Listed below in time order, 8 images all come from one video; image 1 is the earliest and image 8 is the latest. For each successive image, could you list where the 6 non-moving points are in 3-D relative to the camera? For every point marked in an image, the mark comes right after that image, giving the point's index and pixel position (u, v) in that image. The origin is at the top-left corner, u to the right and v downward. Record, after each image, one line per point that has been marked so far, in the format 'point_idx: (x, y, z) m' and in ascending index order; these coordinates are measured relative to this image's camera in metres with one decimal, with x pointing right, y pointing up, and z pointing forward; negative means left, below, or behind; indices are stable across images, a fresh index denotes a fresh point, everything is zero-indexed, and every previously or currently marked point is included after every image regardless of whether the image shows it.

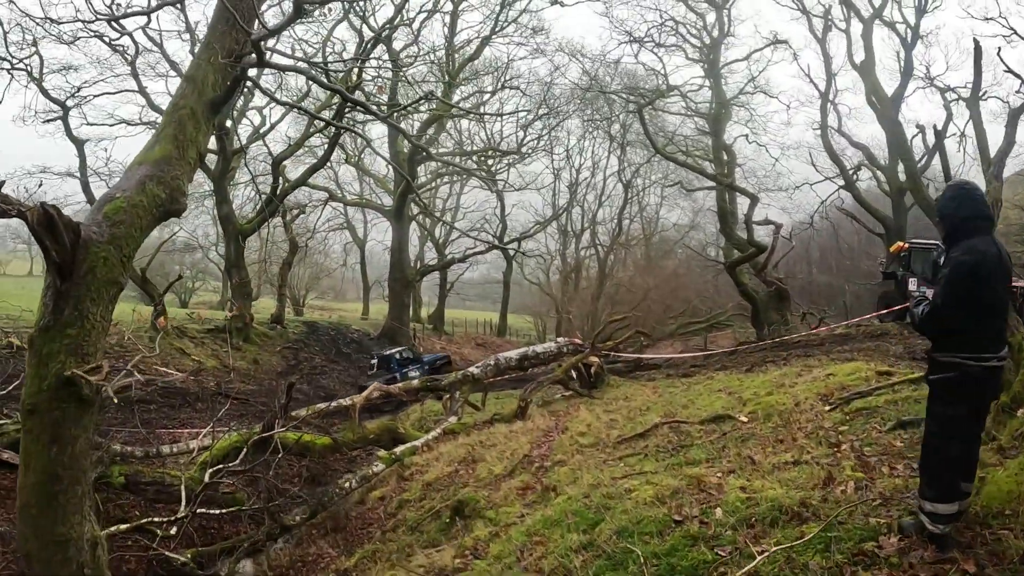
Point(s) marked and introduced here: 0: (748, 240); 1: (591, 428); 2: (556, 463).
0: (+6.0, +1.3, +17.5) m
1: (+0.9, -1.6, +7.9) m
2: (+0.4, -1.8, +6.8) m
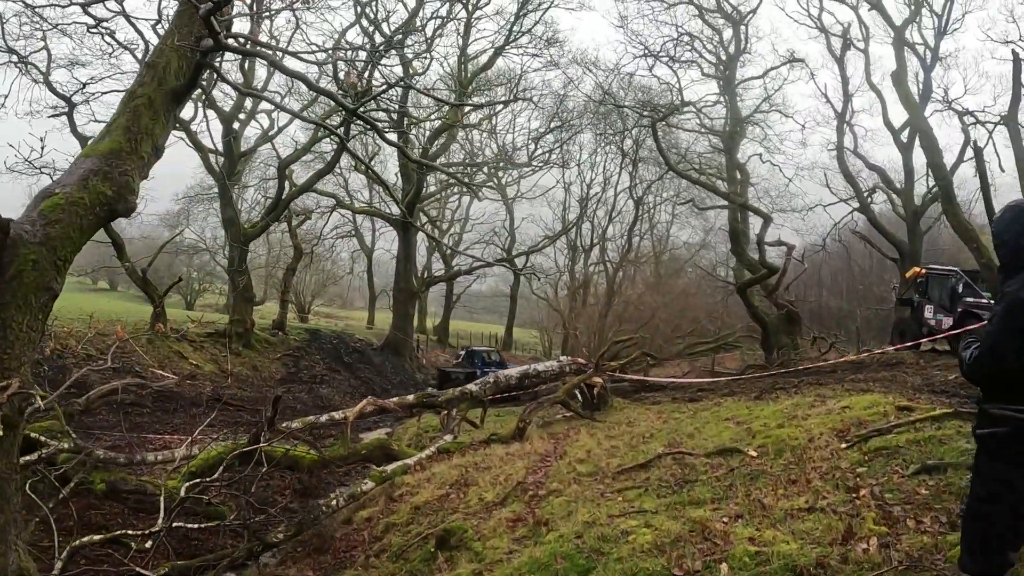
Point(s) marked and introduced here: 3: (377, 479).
0: (+6.1, +0.7, +17.1) m
1: (+0.8, -1.8, +7.5) m
2: (+0.4, -1.9, +6.4) m
3: (-1.9, -2.7, +9.6) m
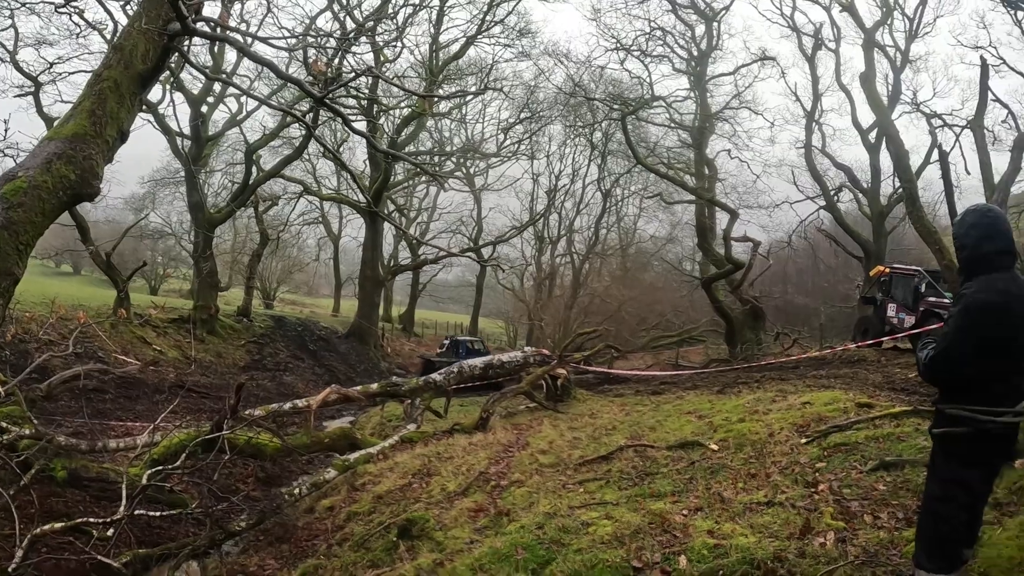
0: (+5.3, +0.8, +17.2) m
1: (+0.4, -1.7, +7.4) m
2: (0.0, -1.8, +6.4) m
3: (-2.4, -2.5, +9.4) m
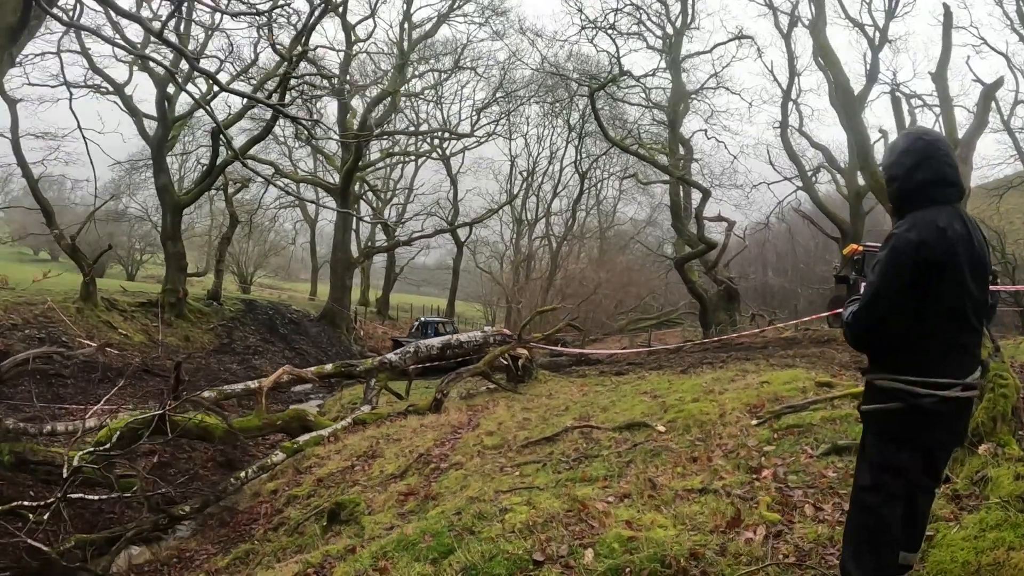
0: (+4.6, +1.3, +16.9) m
1: (-0.1, -1.5, +7.0) m
2: (-0.5, -1.6, +6.0) m
3: (-3.0, -2.2, +9.0) m
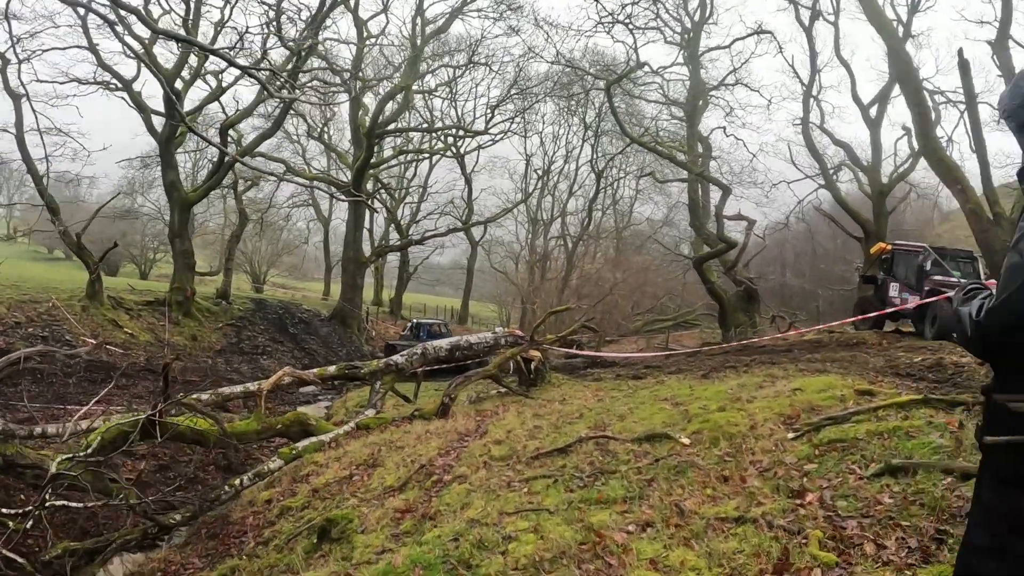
0: (+4.9, +1.3, +16.3) m
1: (0.0, -1.4, +6.6) m
2: (-0.4, -1.6, +5.5) m
3: (-2.9, -2.1, +8.6) m
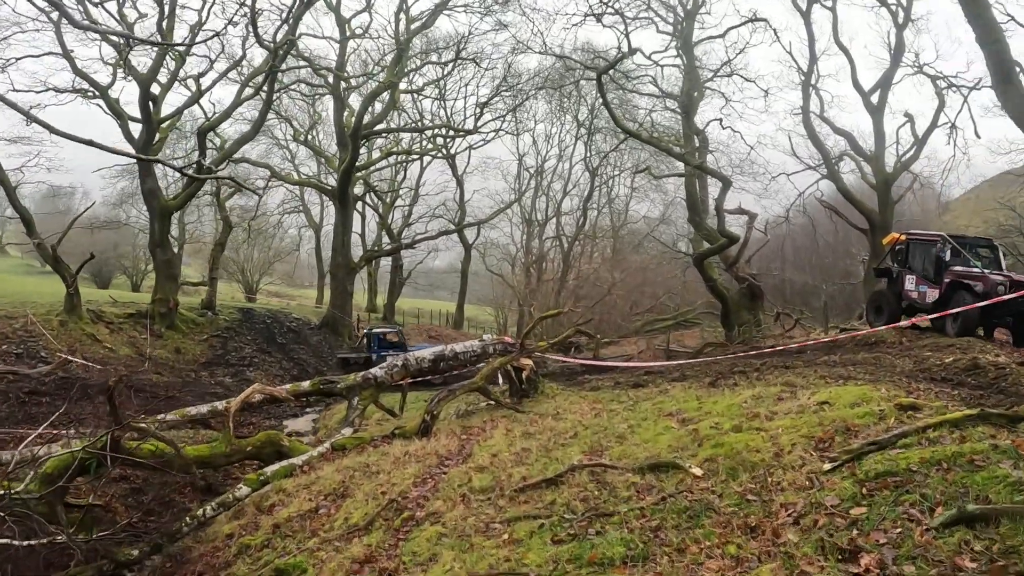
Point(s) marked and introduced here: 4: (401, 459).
0: (+4.7, +1.3, +15.6) m
1: (-0.1, -1.5, +5.8) m
2: (-0.6, -1.6, +4.8) m
3: (-3.0, -2.2, +7.8) m
4: (-1.1, -1.7, +6.8) m
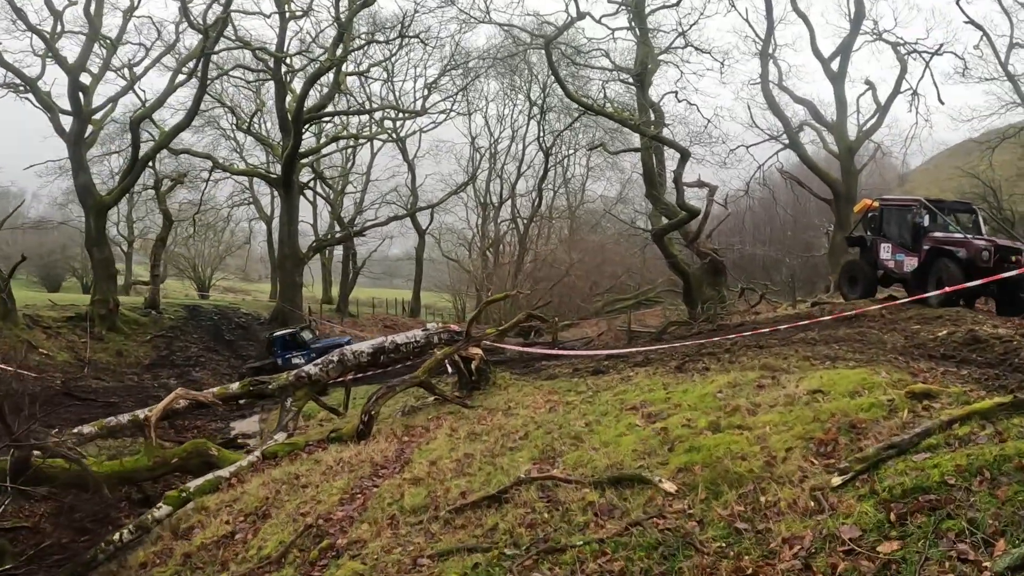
0: (+3.7, +1.8, +15.0) m
1: (-0.6, -1.3, +5.0) m
2: (-0.9, -1.5, +4.0) m
3: (-3.5, -2.2, +6.9) m
4: (-1.6, -1.6, +6.0) m
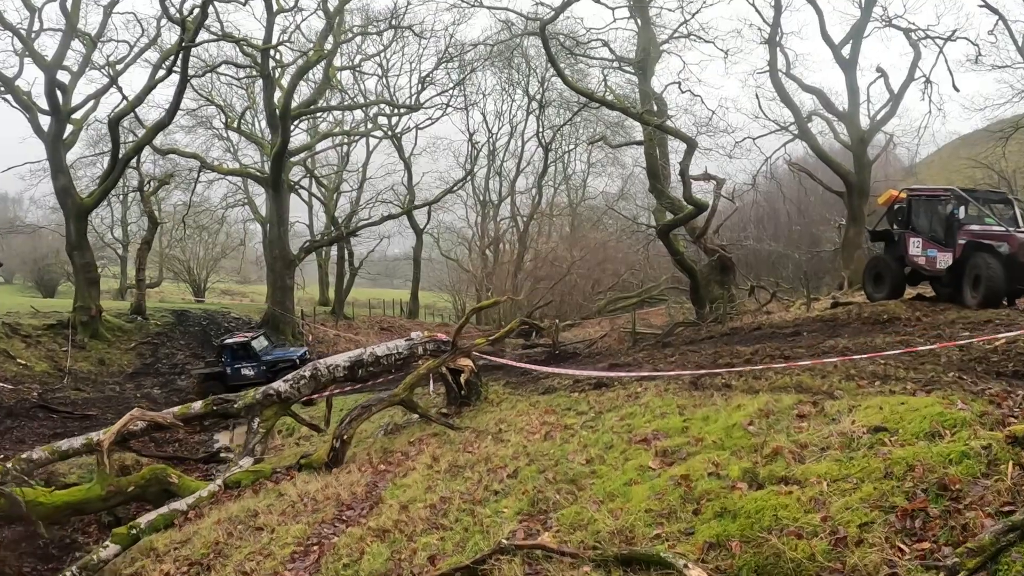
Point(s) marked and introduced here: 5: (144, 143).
0: (+3.6, +1.9, +14.1) m
1: (-0.6, -1.4, +4.2) m
2: (-1.0, -1.6, +3.2) m
3: (-3.5, -2.3, +6.1) m
4: (-1.6, -1.7, +5.2) m
5: (-10.2, +4.1, +18.7) m
